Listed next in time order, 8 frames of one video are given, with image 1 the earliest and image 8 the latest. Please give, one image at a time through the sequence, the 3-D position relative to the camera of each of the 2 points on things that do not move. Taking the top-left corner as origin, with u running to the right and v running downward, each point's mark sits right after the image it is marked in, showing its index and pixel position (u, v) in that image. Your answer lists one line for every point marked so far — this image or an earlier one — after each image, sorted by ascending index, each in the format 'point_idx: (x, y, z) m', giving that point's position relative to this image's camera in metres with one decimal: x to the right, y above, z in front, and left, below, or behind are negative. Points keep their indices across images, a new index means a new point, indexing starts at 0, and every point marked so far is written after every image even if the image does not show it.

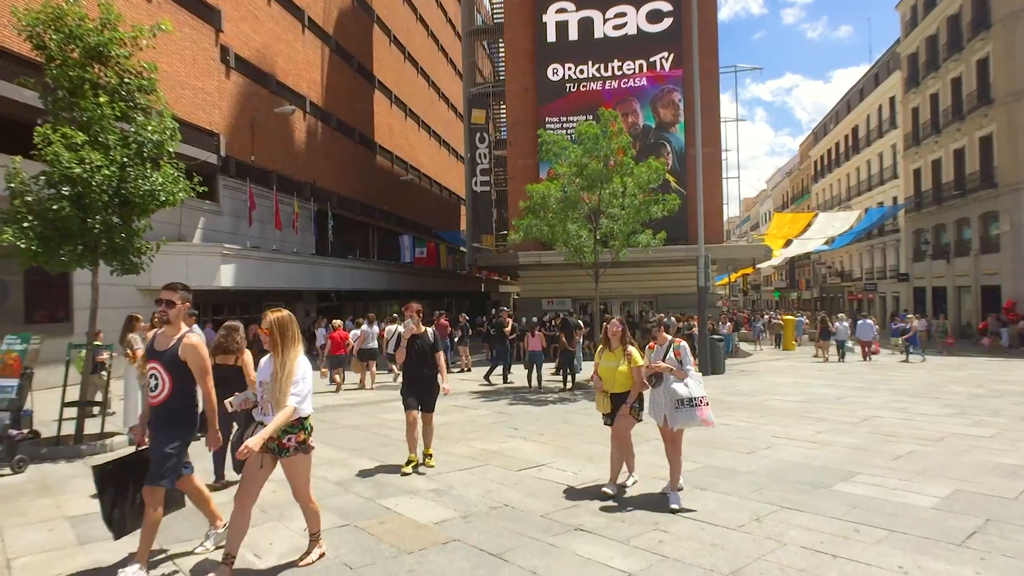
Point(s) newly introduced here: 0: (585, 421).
0: (+0.6, -1.0, +9.5) m
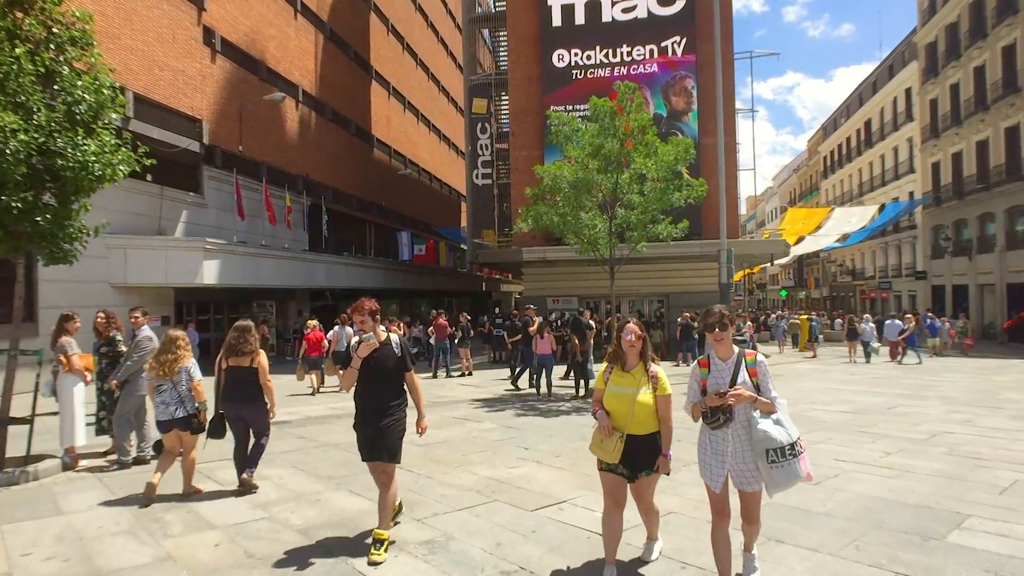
0: (+0.6, -1.0, +8.1) m
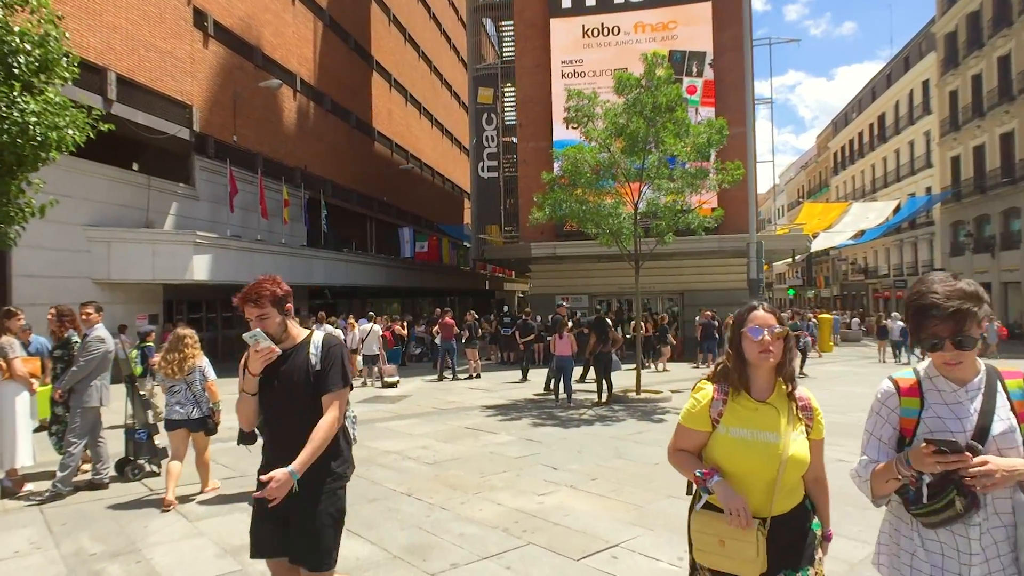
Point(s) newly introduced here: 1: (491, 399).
0: (+0.8, -0.9, +7.0) m
1: (-0.2, -1.1, +11.9) m
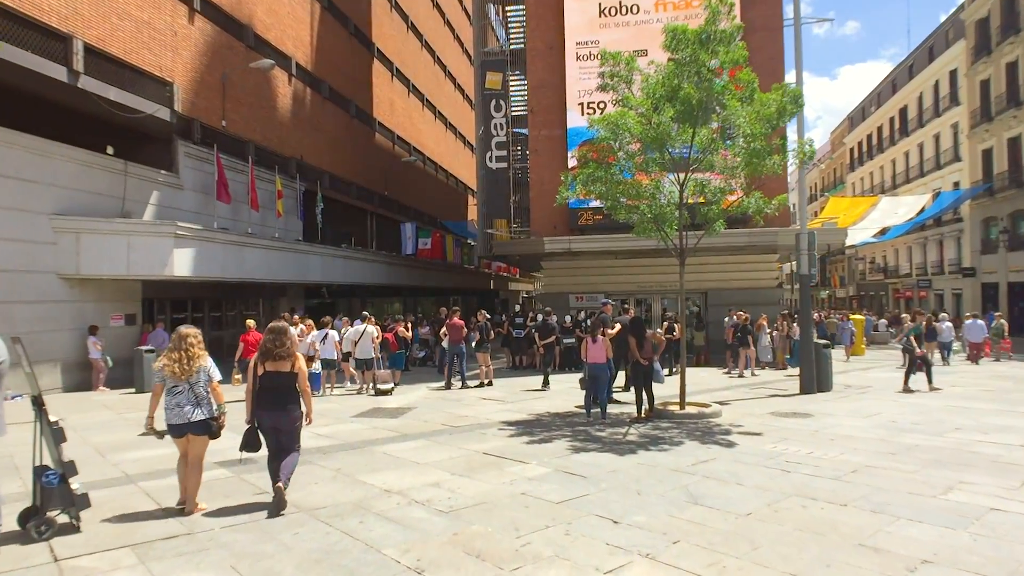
0: (+0.9, -0.9, +5.3) m
1: (0.0, -1.0, +10.2) m
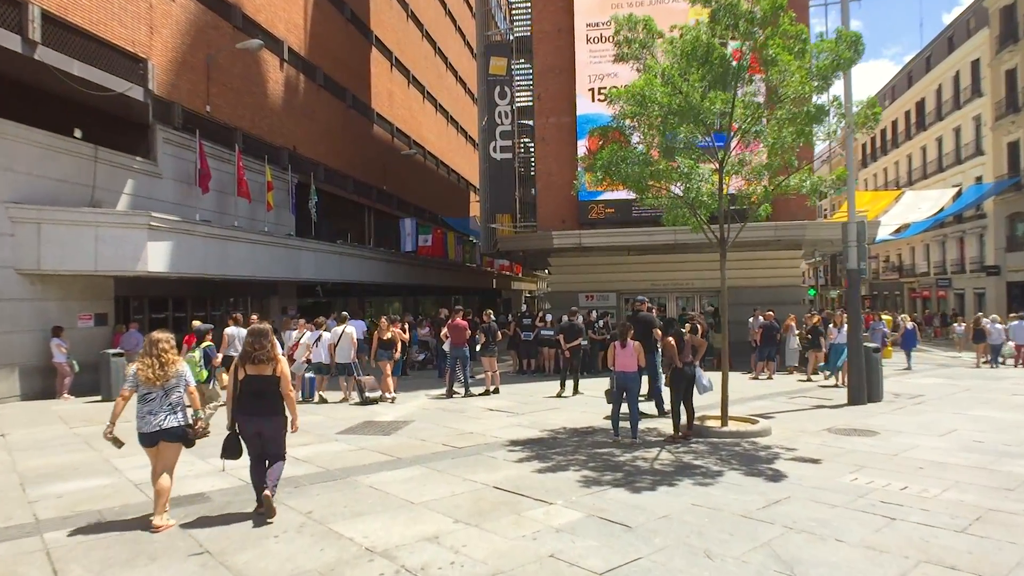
0: (+1.0, -0.9, +3.9) m
1: (+0.1, -1.0, +8.8) m
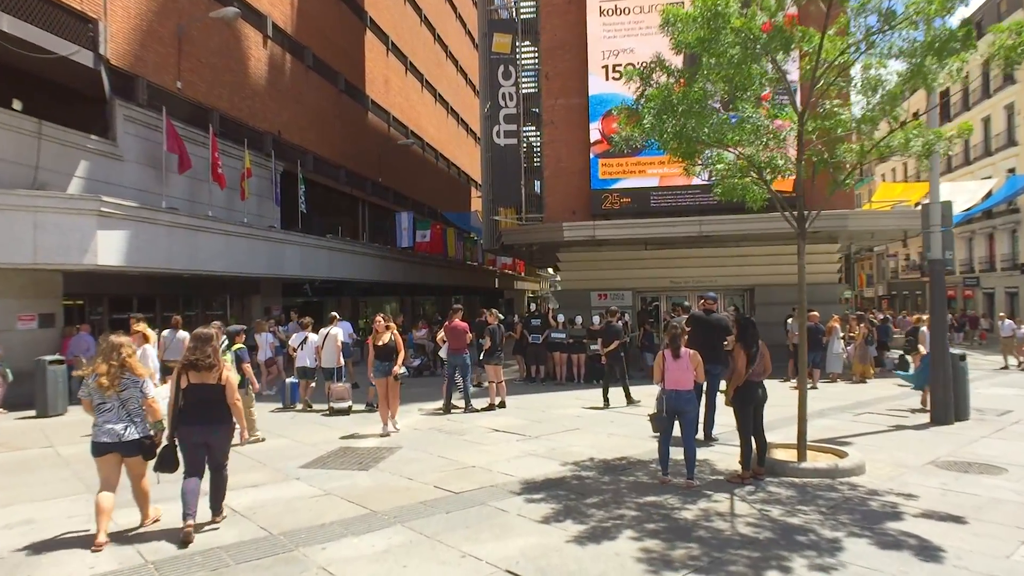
0: (+1.1, -0.8, +1.9) m
1: (+0.1, -1.0, +6.8) m
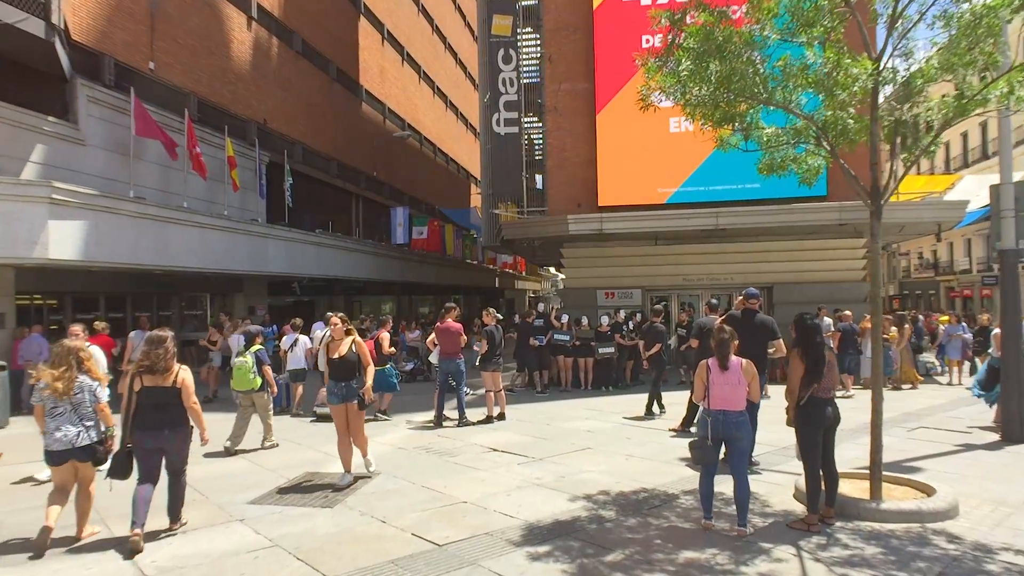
0: (+1.1, -0.8, +0.6) m
1: (+0.1, -0.9, +5.5) m
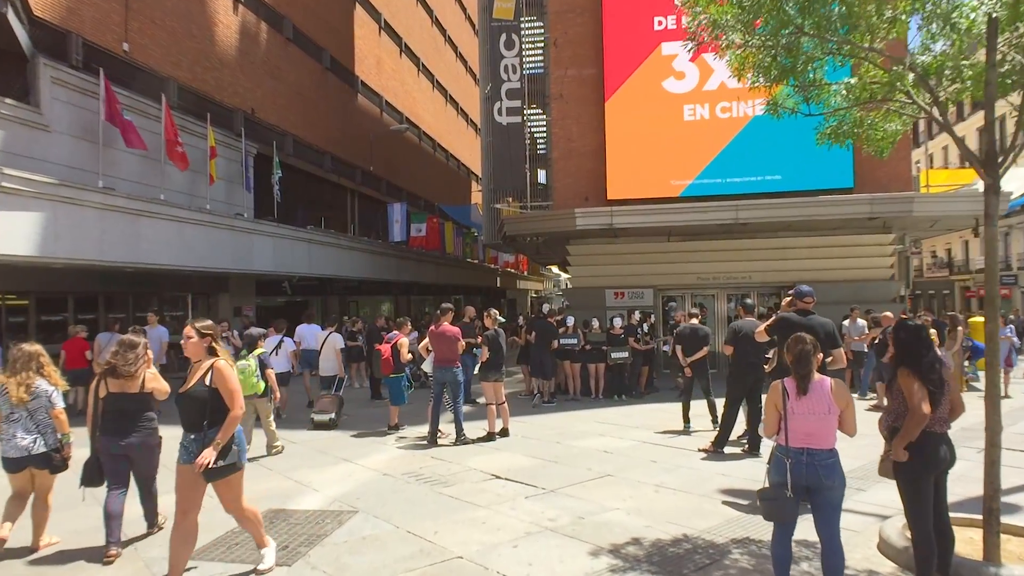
0: (+1.1, -0.8, -0.6) m
1: (+0.2, -0.9, +4.3) m
